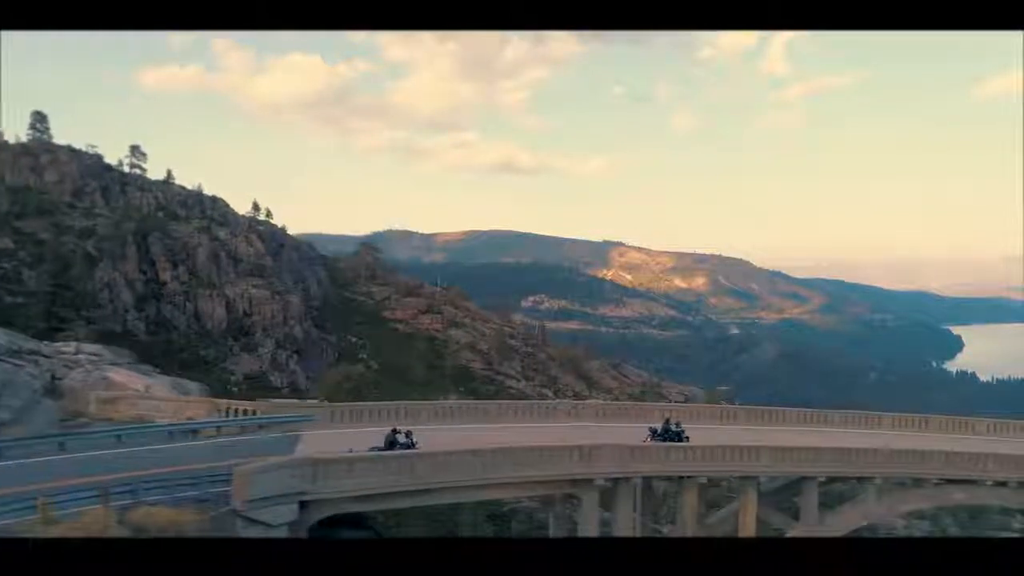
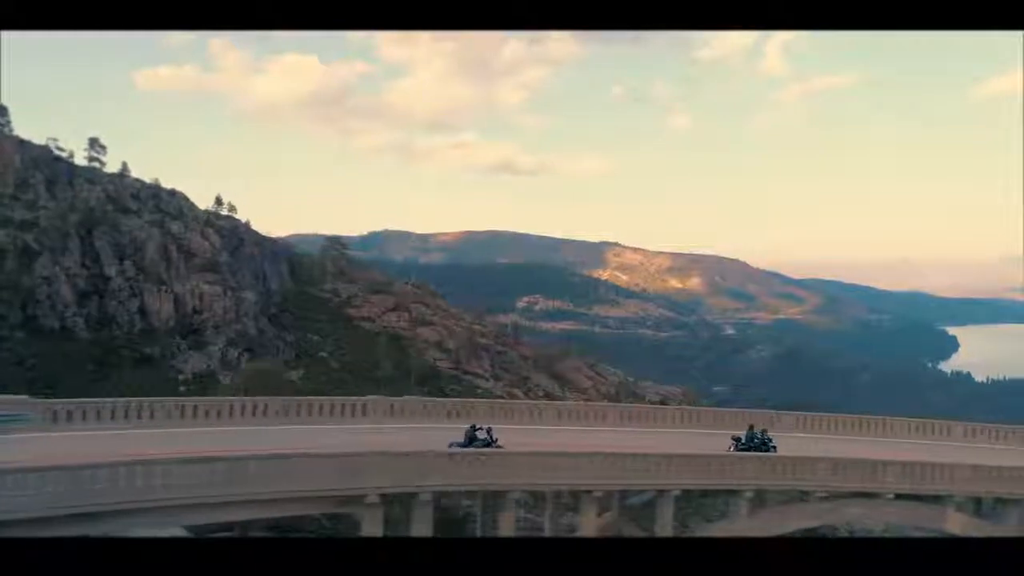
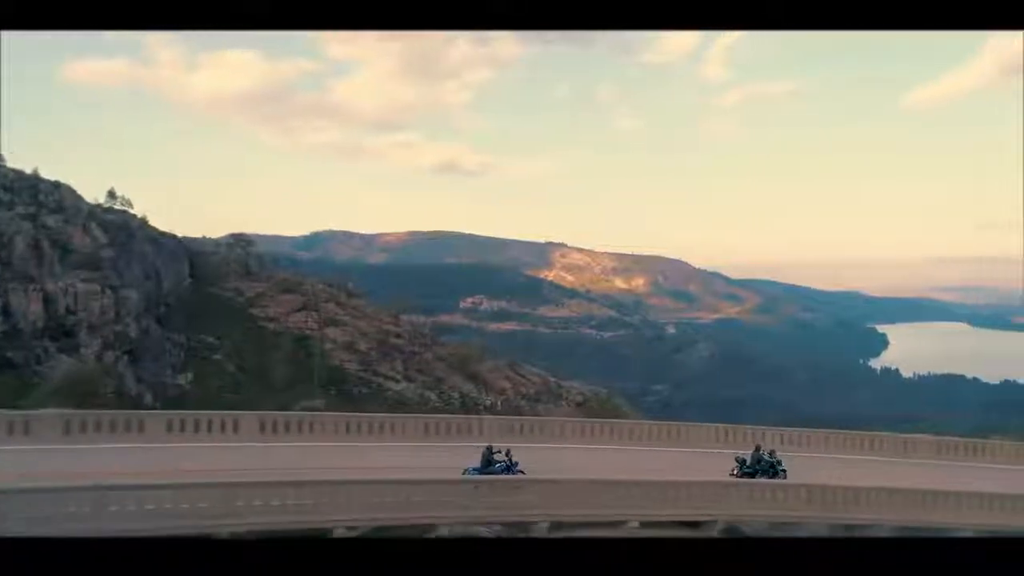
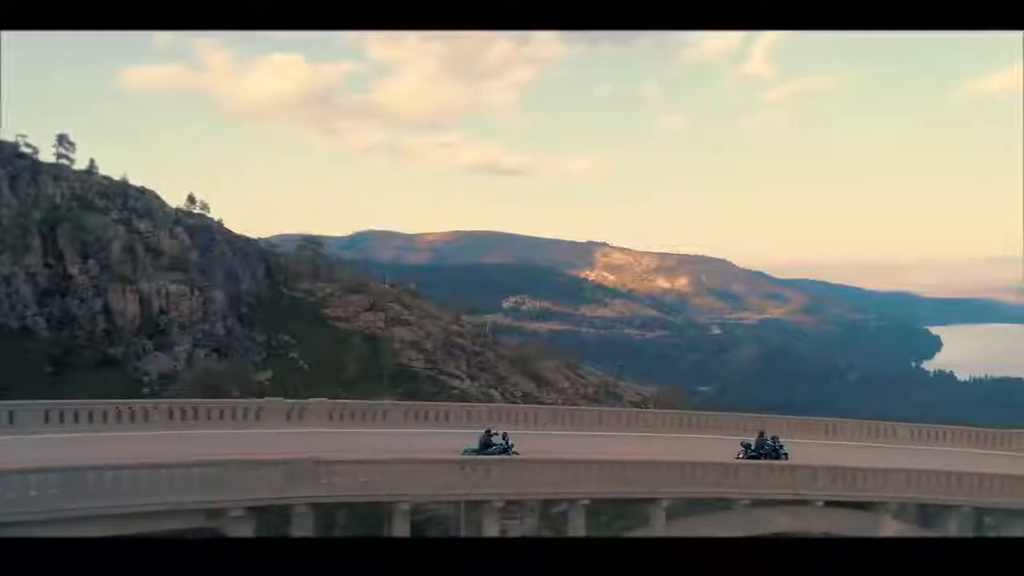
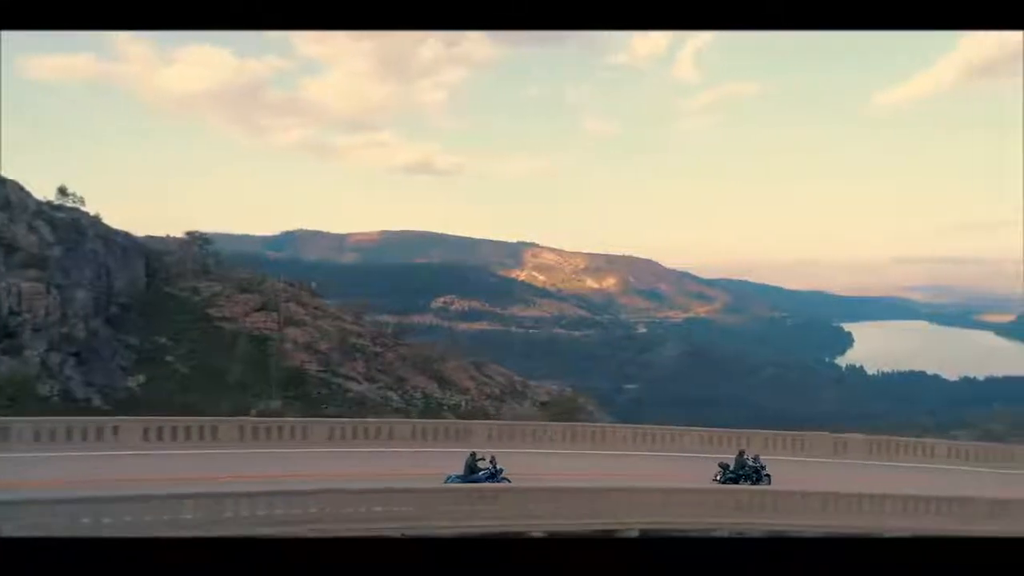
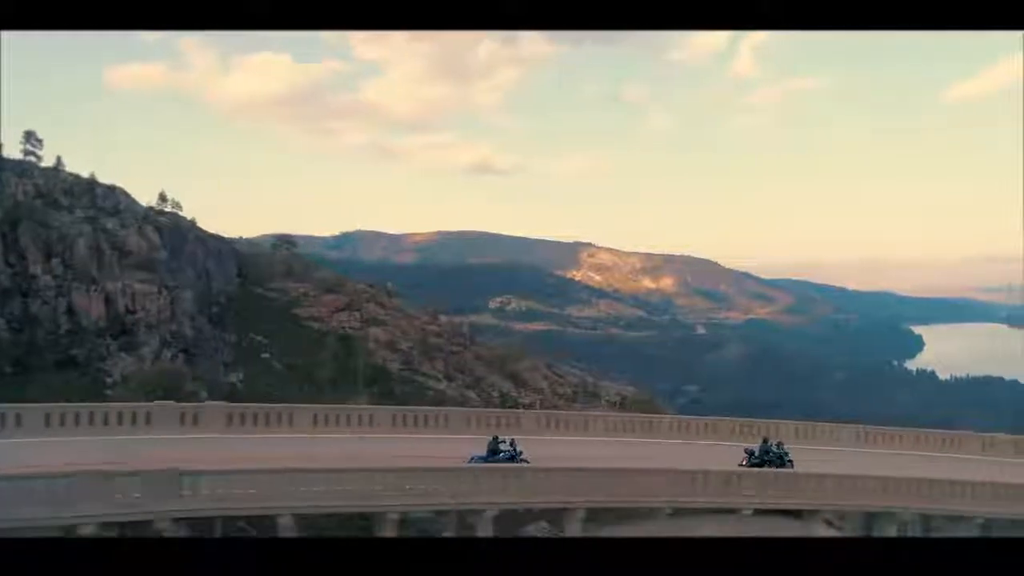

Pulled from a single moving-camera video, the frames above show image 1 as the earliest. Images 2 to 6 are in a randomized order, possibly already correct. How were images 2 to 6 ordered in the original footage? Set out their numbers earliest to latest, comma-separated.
2, 4, 6, 3, 5
